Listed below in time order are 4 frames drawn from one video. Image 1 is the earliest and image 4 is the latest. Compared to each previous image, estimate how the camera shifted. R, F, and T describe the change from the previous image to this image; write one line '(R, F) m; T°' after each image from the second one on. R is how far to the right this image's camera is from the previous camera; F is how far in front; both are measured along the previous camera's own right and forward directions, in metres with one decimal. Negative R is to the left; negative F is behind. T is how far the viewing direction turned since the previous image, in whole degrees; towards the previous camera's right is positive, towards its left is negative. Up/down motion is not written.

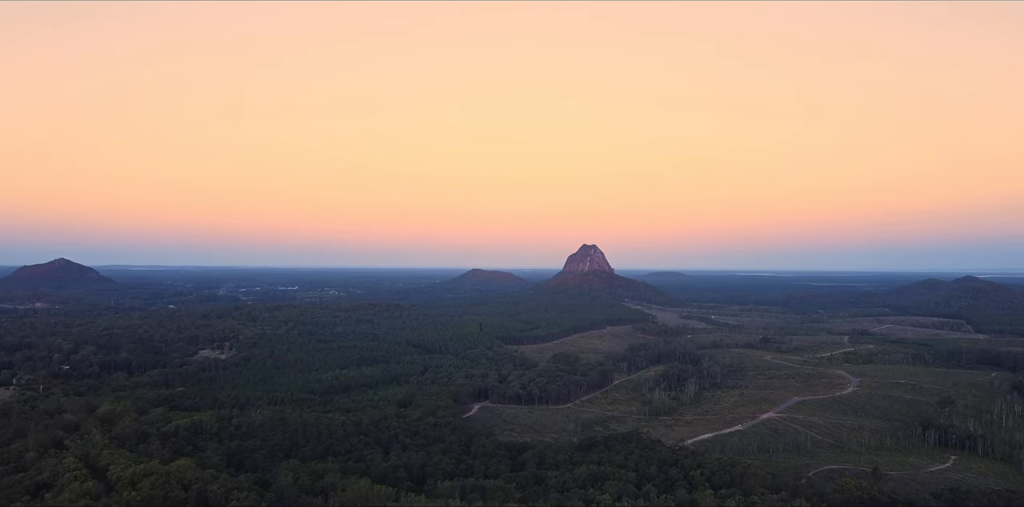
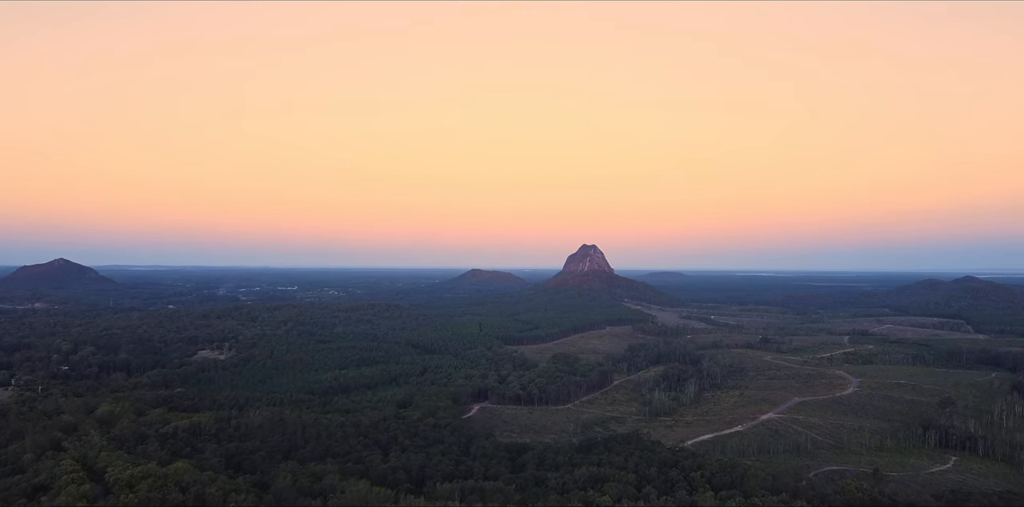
(0.0, +0.1) m; 0°
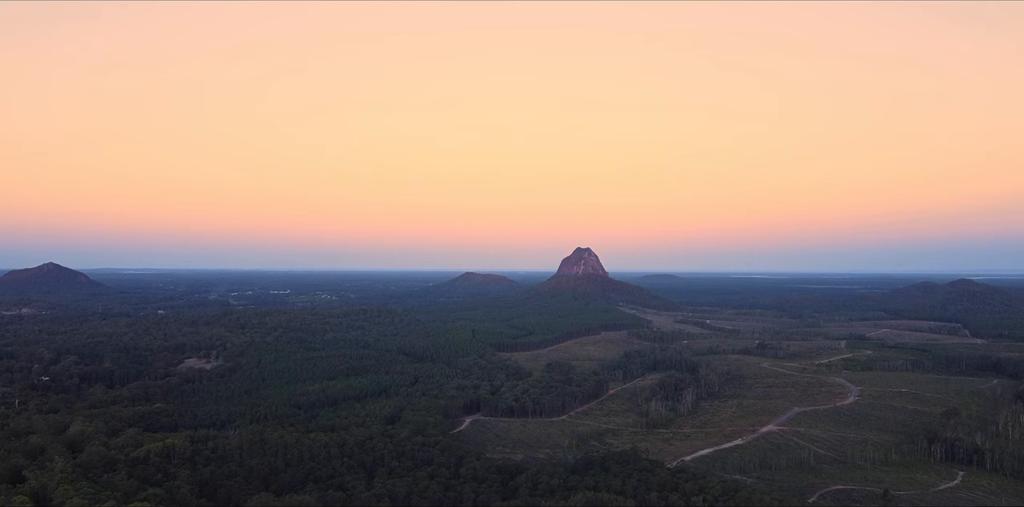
(+0.2, +1.7) m; +1°
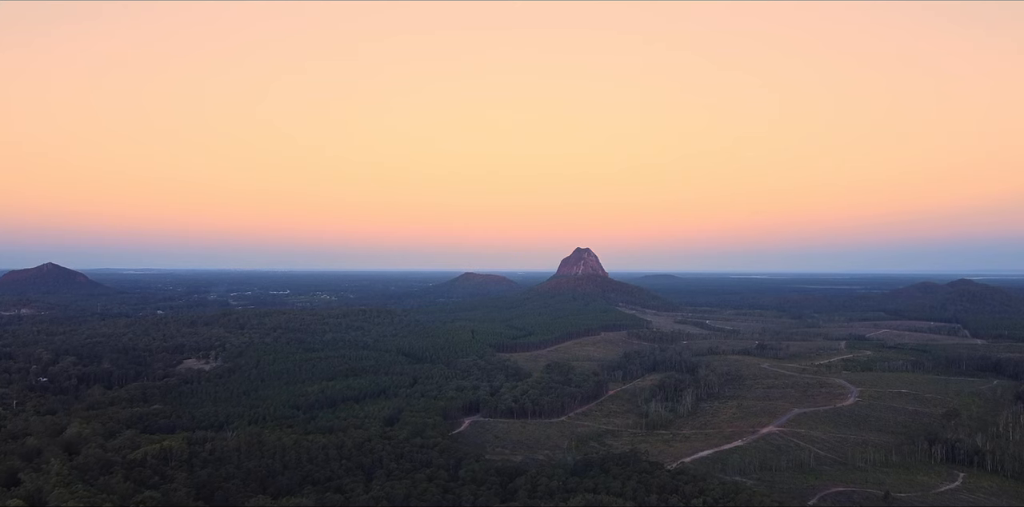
(0.0, +0.2) m; 0°
